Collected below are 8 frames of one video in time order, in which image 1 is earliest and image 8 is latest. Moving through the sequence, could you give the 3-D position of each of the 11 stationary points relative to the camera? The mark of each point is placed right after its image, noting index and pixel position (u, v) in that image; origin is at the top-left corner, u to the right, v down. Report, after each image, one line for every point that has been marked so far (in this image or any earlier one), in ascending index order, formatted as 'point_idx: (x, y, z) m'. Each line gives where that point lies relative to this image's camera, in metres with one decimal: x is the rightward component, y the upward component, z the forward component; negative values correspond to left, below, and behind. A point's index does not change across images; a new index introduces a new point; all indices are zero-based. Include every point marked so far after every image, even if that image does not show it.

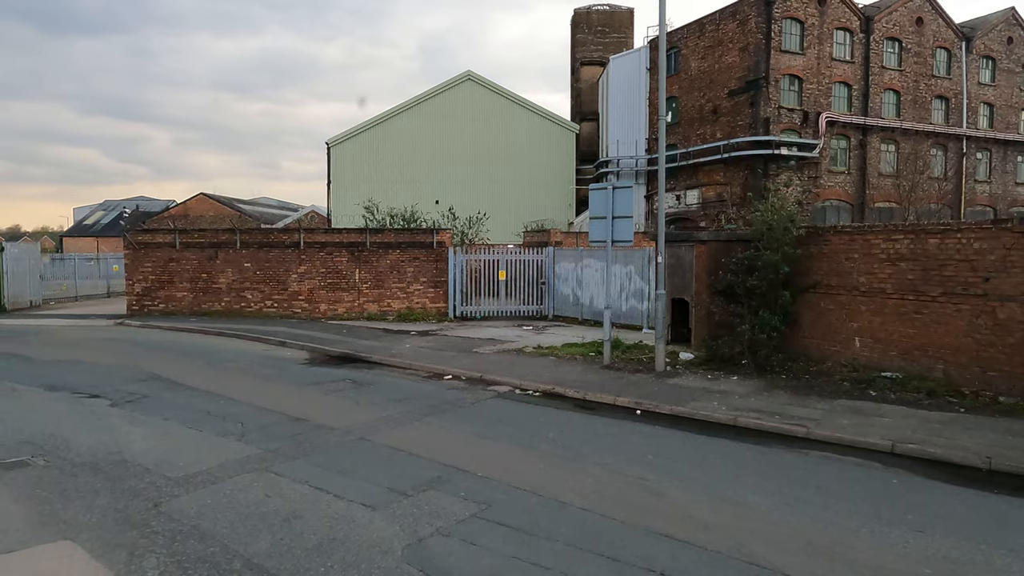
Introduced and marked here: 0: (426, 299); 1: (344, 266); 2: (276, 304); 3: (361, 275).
0: (-2.4, -0.3, +18.6) m
1: (-4.6, +0.6, +18.2) m
2: (-6.6, -0.4, +18.3) m
3: (-4.2, +0.4, +18.3) m
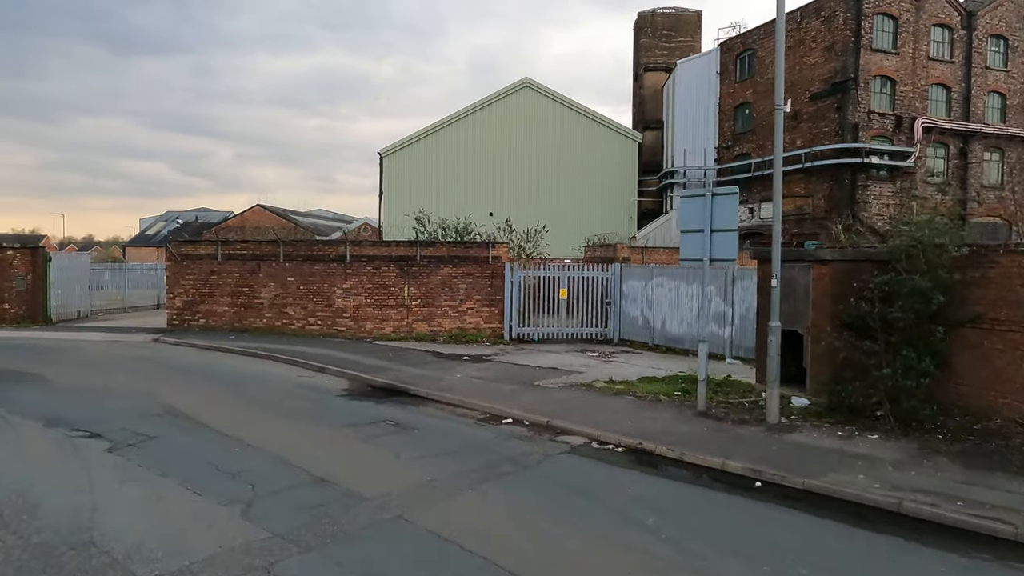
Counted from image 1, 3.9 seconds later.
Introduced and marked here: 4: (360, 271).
0: (-0.9, -0.8, +17.0) m
1: (-3.1, +0.2, +16.8) m
2: (-5.0, -0.9, +17.0) m
3: (-2.6, -0.1, +16.9) m
4: (-3.9, +0.4, +16.8) m
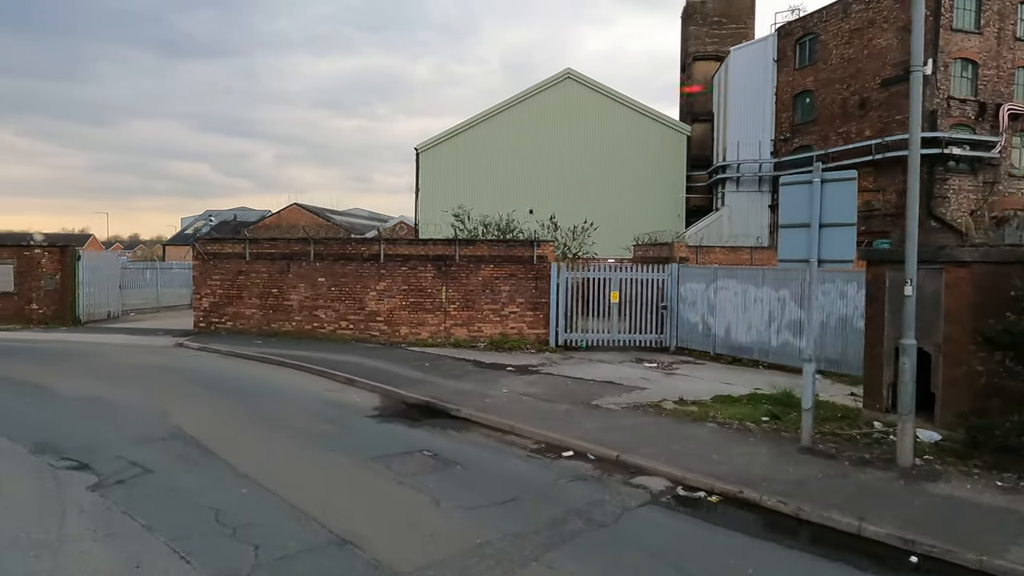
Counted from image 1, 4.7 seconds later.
0: (+0.2, -0.8, +15.7) m
1: (-2.0, +0.1, +15.6) m
2: (-3.9, -0.9, +15.9) m
3: (-1.5, -0.1, +15.6) m
4: (-2.8, +0.4, +15.6) m
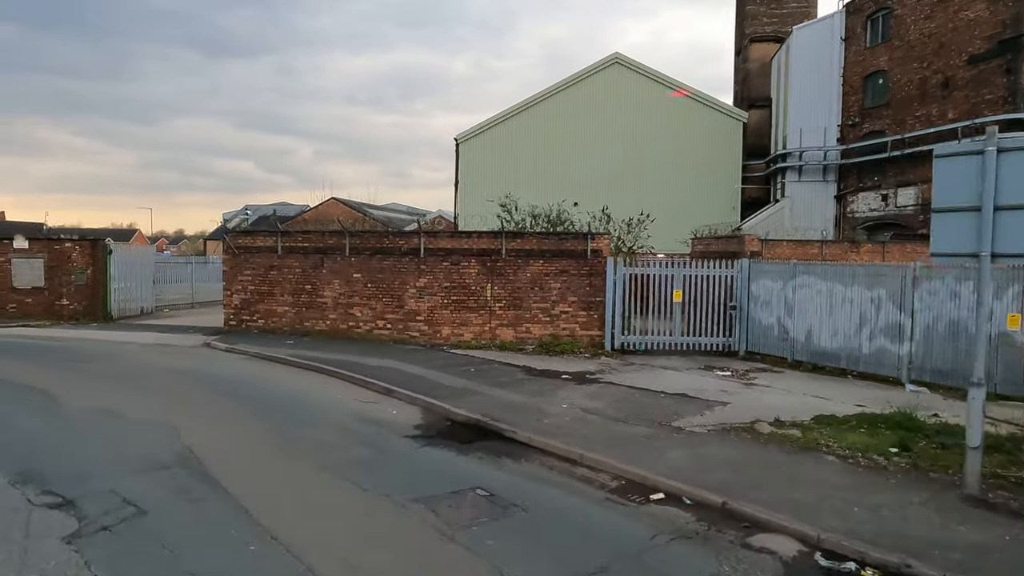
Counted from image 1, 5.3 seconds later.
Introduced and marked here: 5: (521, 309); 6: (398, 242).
0: (+1.4, -0.8, +14.2) m
1: (-0.8, +0.2, +14.3) m
2: (-2.7, -0.8, +14.7) m
3: (-0.4, -0.1, +14.3) m
4: (-1.7, +0.5, +14.4) m
5: (+0.2, -0.5, +14.3) m
6: (-2.5, +1.0, +14.6) m
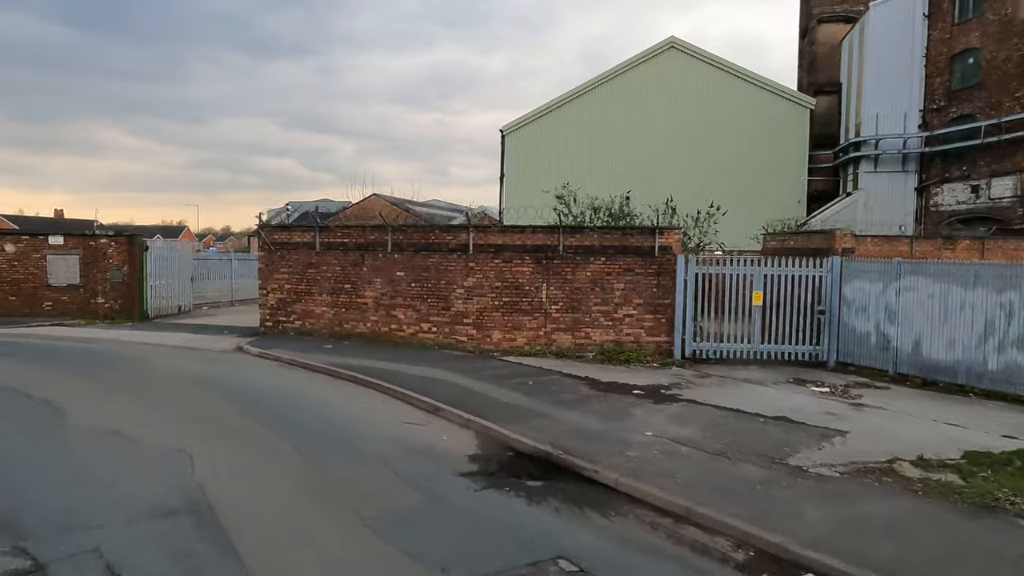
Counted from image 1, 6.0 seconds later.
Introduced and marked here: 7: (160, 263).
0: (+2.5, -0.8, +12.8) m
1: (+0.3, +0.2, +12.9) m
2: (-1.6, -0.8, +13.5) m
3: (+0.7, -0.1, +12.9) m
4: (-0.5, +0.4, +13.1) m
5: (+1.3, -0.5, +12.8) m
6: (-1.4, +1.0, +13.4) m
7: (-10.4, +0.7, +19.5) m
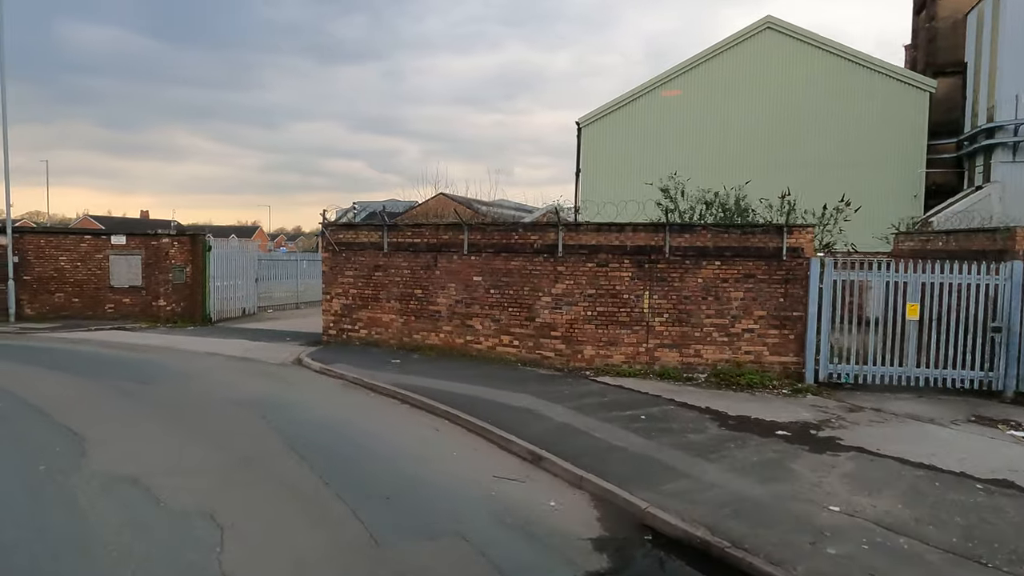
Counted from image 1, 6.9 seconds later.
0: (+4.1, -1.0, +10.7) m
1: (+1.9, 0.0, +11.0) m
2: (+0.1, -0.9, +11.7) m
3: (+2.3, -0.2, +10.9) m
4: (+1.1, +0.3, +11.3) m
5: (+2.9, -0.6, +10.8) m
6: (+0.3, +0.9, +11.6) m
7: (-8.1, +0.7, +18.5) m
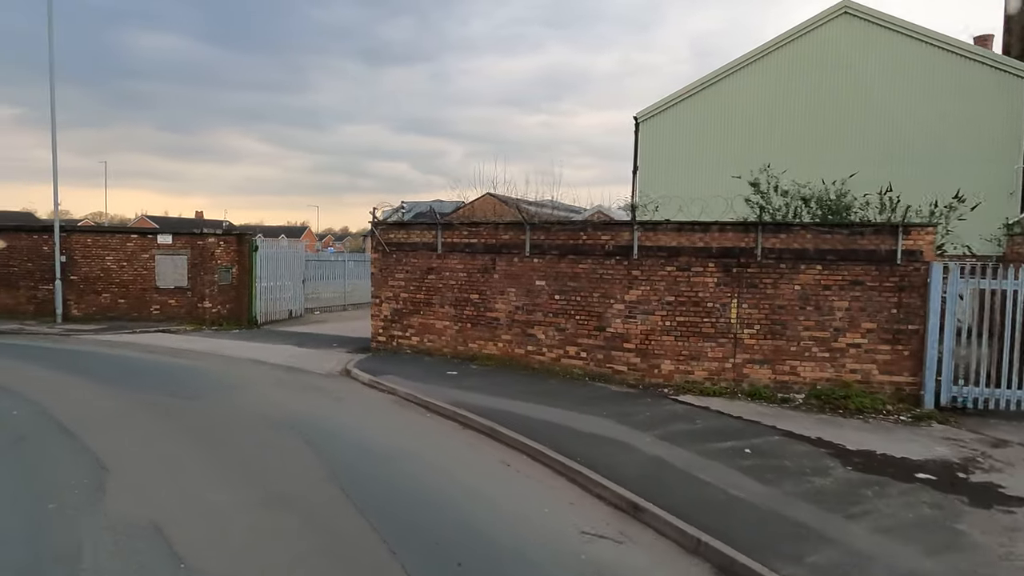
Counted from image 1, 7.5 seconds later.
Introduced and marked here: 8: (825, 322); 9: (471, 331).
0: (+5.0, -1.1, +9.2) m
1: (+2.9, -0.1, +9.8) m
2: (+1.1, -1.0, +10.6) m
3: (+3.4, -0.3, +9.6) m
4: (+2.1, +0.2, +10.0) m
5: (+3.9, -0.7, +9.5) m
6: (+1.4, +0.8, +10.4) m
7: (-6.6, +0.6, +17.9) m
8: (+4.5, -0.5, +9.3) m
9: (-0.7, -0.8, +11.7) m
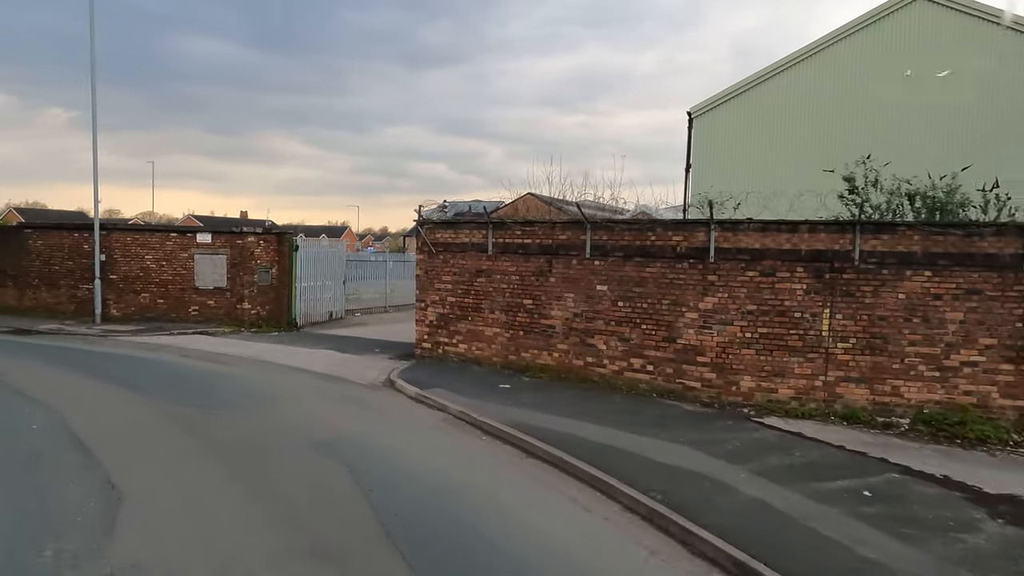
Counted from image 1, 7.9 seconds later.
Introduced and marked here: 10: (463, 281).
0: (+5.8, -1.2, +8.0) m
1: (+3.7, -0.2, +8.6) m
2: (+2.0, -1.1, +9.5) m
3: (+4.2, -0.4, +8.5) m
4: (+3.0, +0.1, +8.9) m
5: (+4.7, -0.8, +8.3) m
6: (+2.2, +0.7, +9.4) m
7: (-5.3, +0.6, +17.3) m
8: (+5.3, -0.6, +8.1) m
9: (+0.2, -0.8, +10.8) m
10: (-0.9, +0.1, +11.5) m
